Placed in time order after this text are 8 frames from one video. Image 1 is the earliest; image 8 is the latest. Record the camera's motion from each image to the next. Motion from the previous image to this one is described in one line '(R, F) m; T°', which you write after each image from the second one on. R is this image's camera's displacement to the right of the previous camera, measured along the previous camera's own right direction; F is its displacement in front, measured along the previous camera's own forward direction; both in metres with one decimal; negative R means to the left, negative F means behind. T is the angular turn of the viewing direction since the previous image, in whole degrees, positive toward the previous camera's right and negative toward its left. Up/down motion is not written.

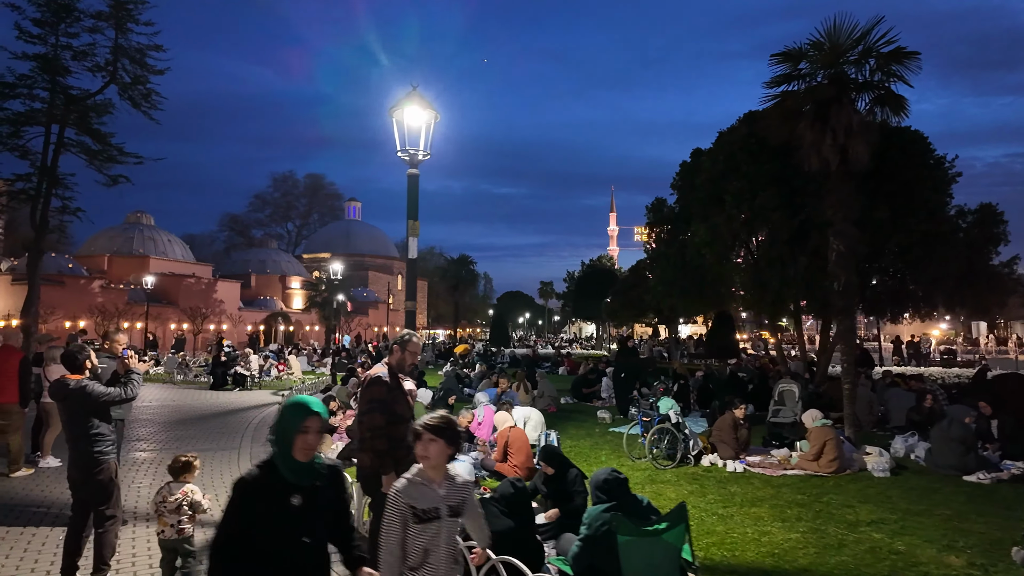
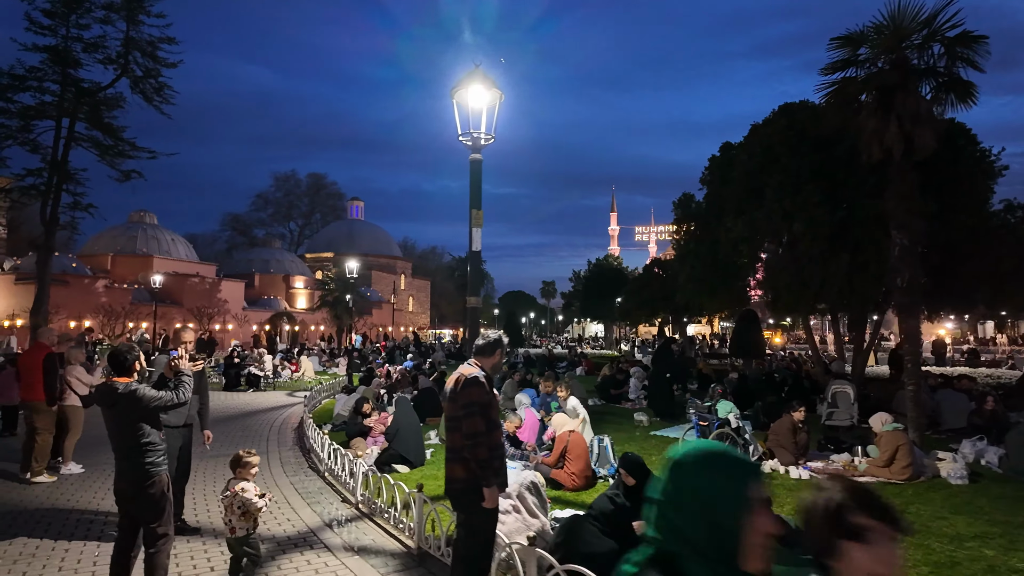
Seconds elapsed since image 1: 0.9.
(-0.8, +0.5) m; 0°
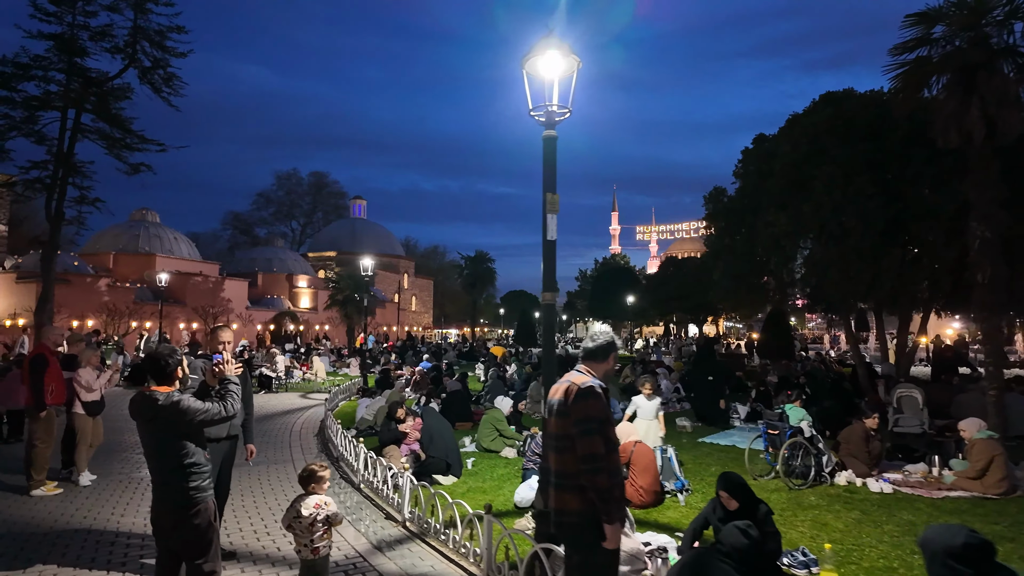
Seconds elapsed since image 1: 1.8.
(-0.7, +0.7) m; 0°
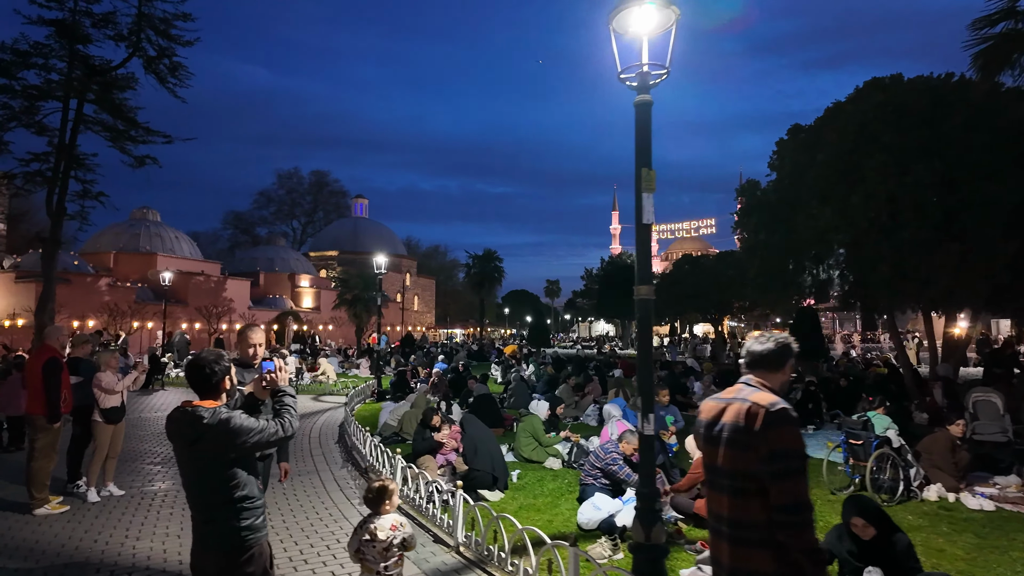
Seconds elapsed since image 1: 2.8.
(-0.7, +0.8) m; 0°
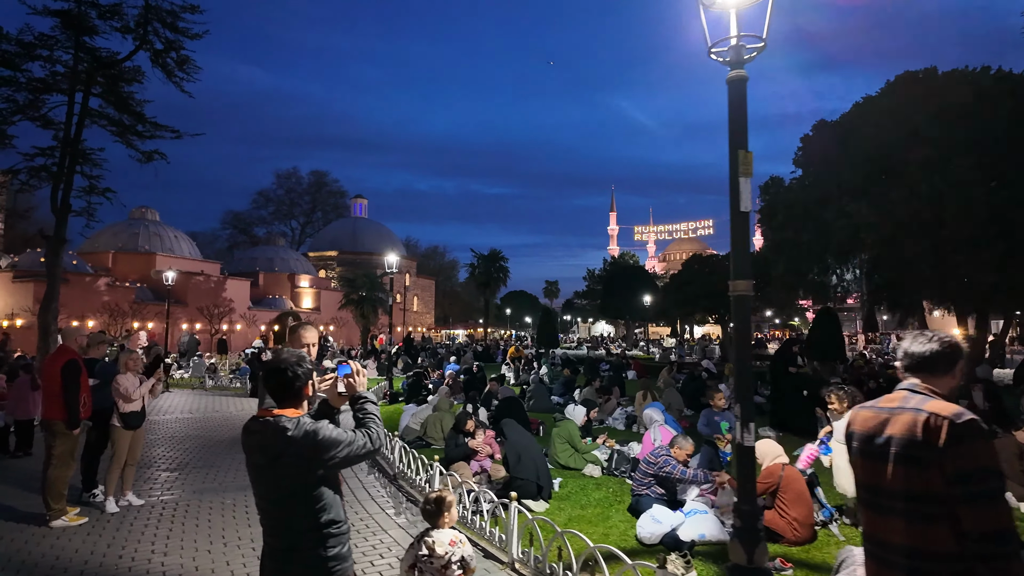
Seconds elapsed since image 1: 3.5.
(-0.6, +0.4) m; 0°
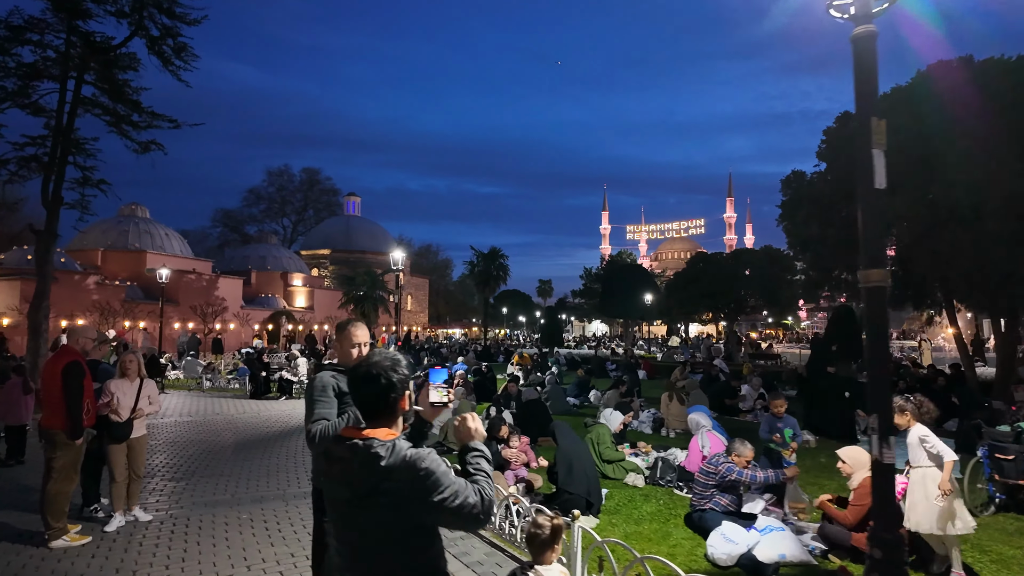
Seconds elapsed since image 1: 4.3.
(-0.6, +0.6) m; +1°
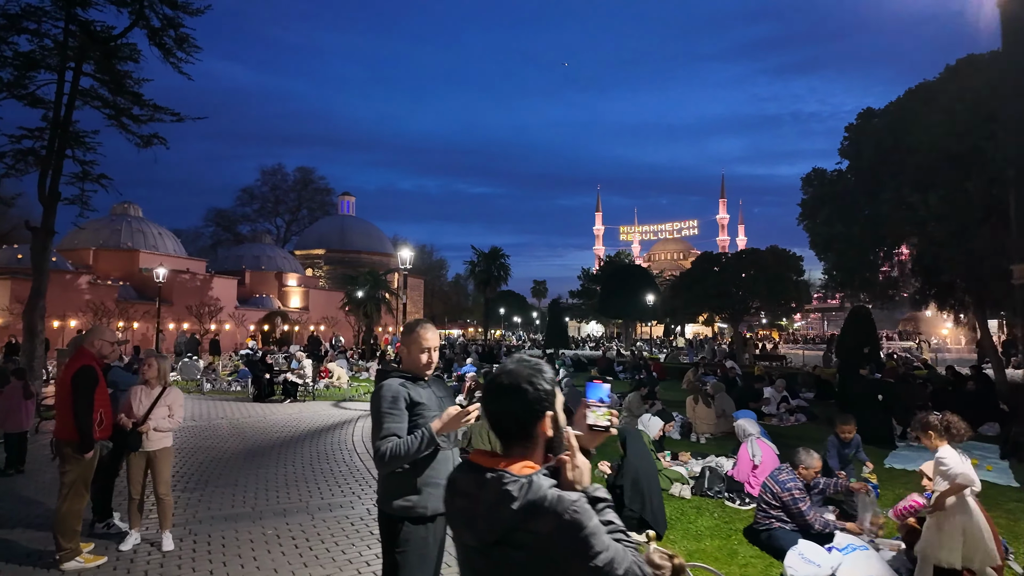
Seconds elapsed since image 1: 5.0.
(-0.6, +0.5) m; +1°
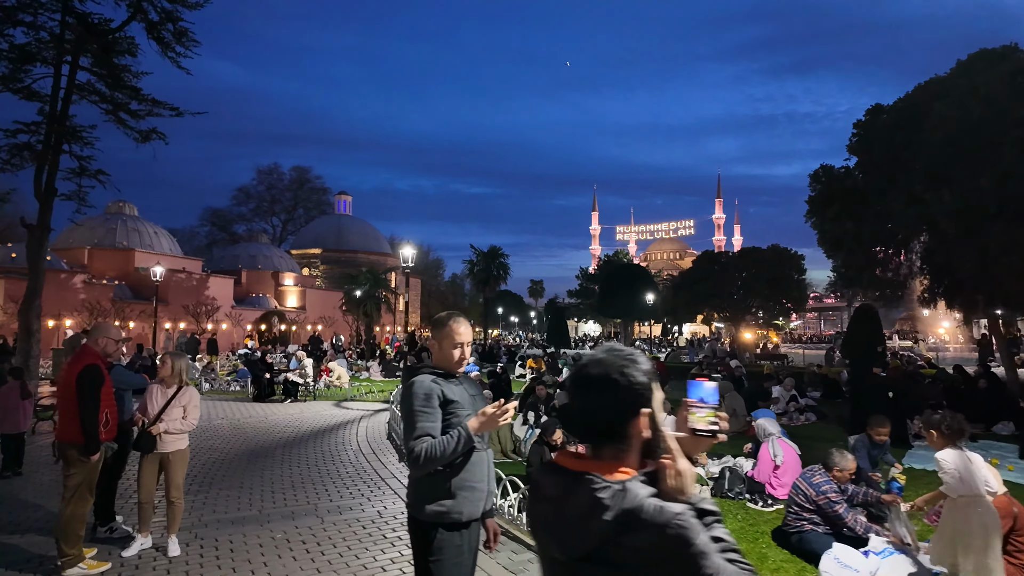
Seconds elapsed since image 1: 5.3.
(-0.2, +0.2) m; 0°
